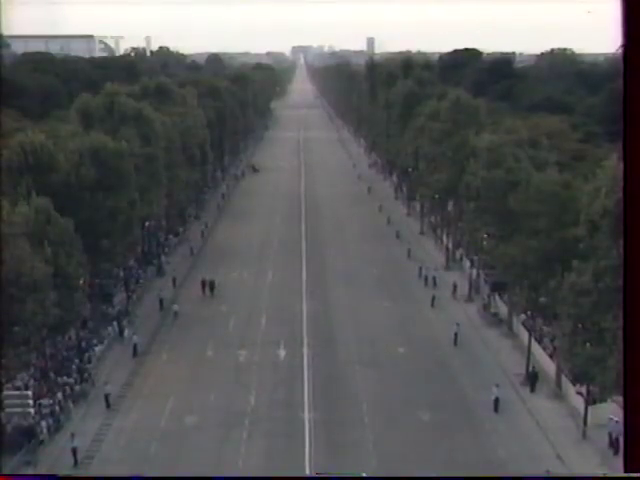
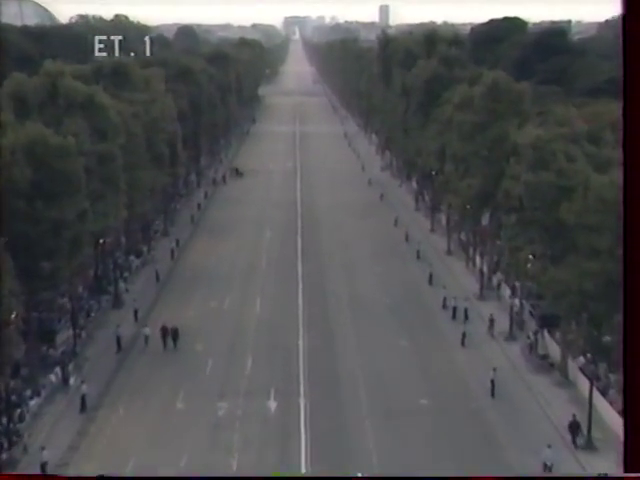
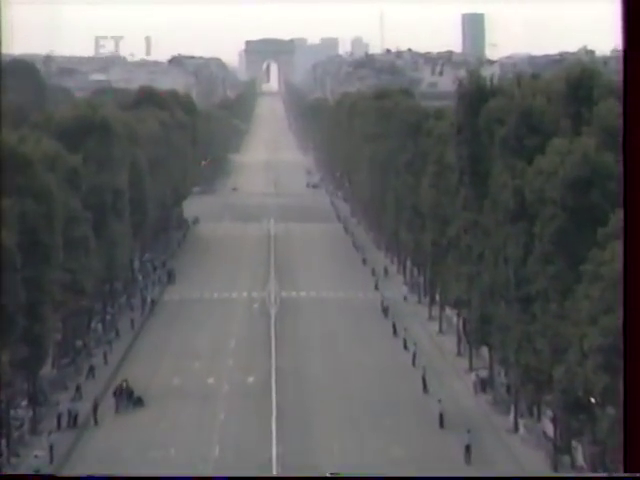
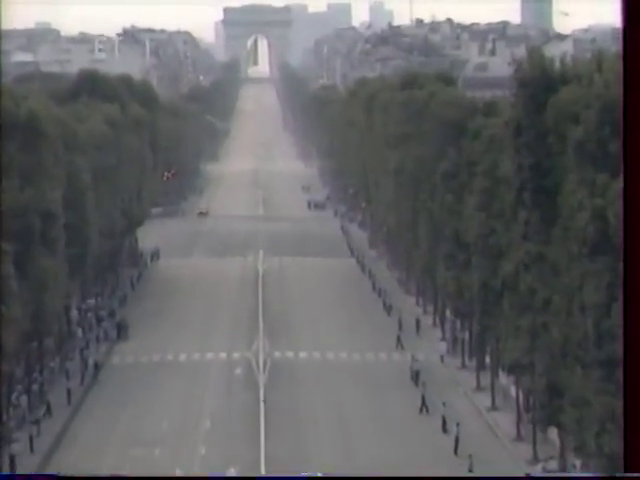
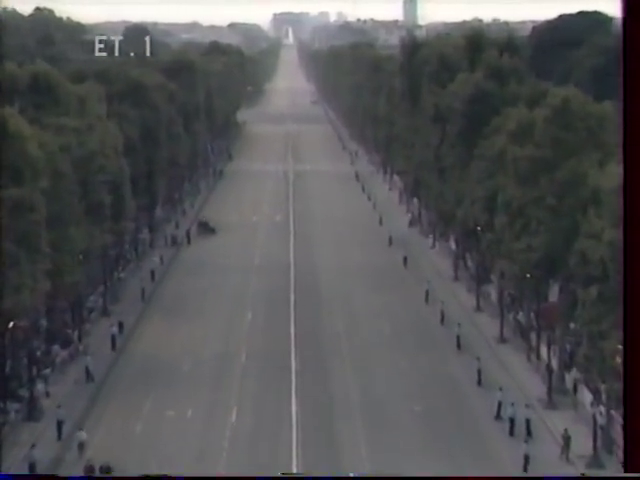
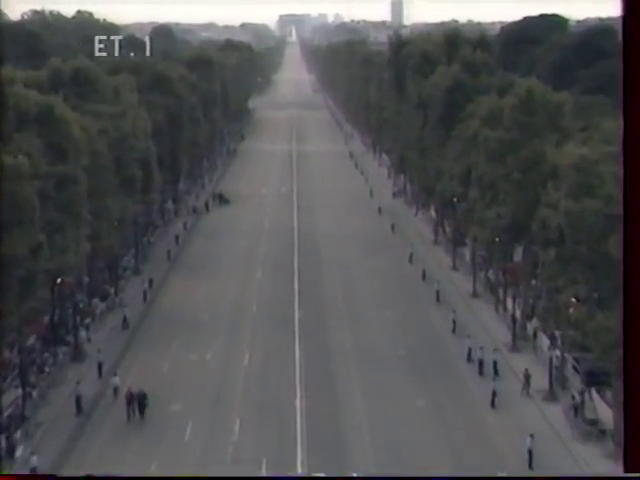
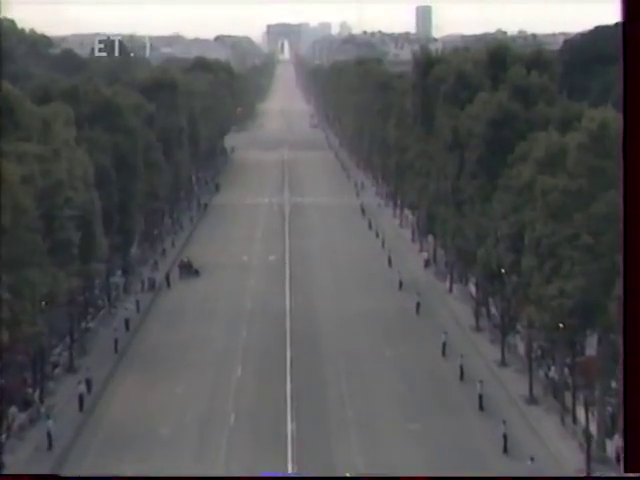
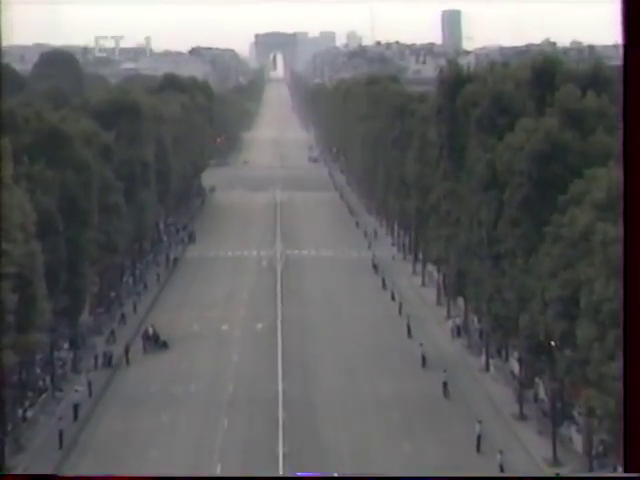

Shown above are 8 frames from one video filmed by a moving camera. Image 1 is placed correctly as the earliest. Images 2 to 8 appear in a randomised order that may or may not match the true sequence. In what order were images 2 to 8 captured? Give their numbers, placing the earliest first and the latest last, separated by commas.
2, 6, 5, 7, 8, 3, 4
